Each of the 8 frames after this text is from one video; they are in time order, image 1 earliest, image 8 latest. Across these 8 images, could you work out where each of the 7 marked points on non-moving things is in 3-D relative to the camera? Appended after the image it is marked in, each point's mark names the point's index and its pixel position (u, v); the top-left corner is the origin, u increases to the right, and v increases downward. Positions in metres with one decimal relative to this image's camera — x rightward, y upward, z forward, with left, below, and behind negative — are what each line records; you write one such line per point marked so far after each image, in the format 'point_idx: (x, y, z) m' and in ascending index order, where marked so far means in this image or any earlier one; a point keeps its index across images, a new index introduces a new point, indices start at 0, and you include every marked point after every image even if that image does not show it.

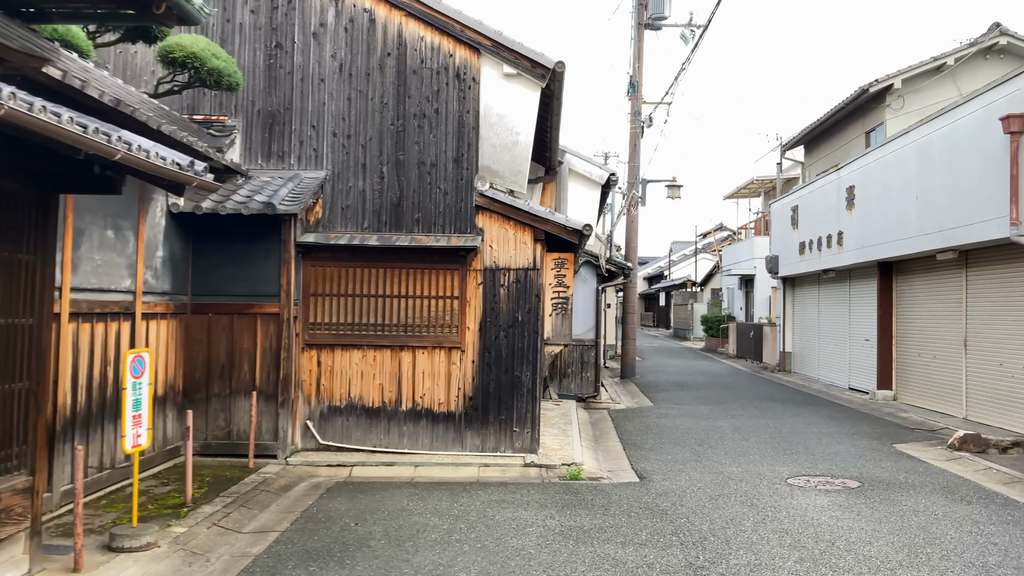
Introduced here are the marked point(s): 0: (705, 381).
0: (+3.6, -1.7, +15.9) m
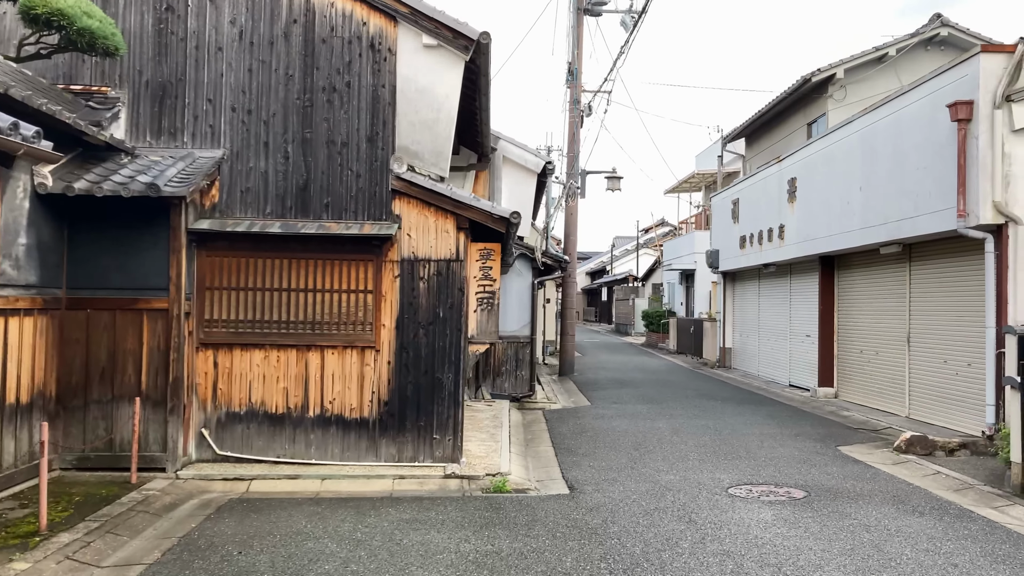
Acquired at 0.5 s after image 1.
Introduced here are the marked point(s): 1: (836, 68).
0: (+2.4, -1.6, +15.5) m
1: (+4.9, +3.3, +12.9) m
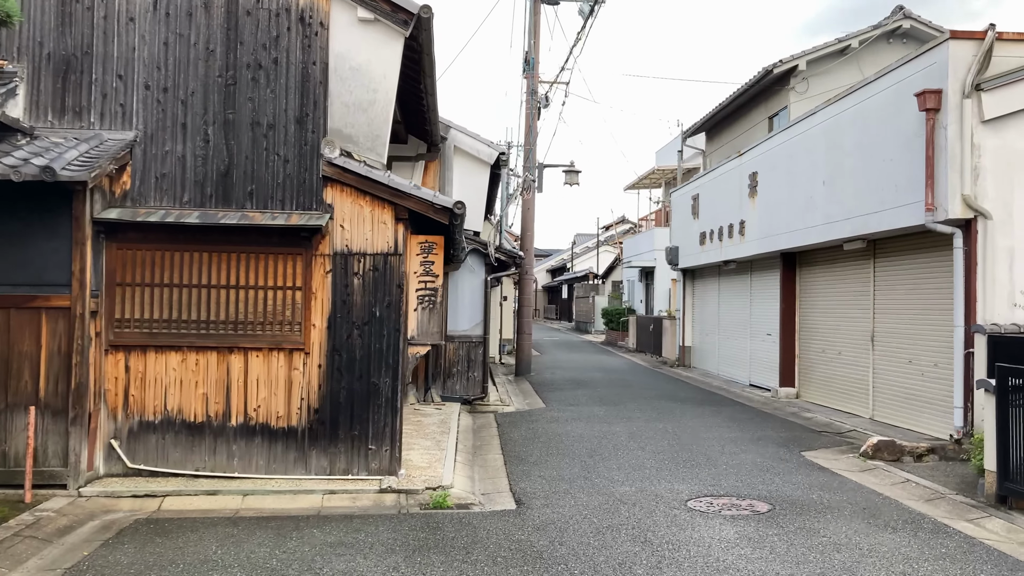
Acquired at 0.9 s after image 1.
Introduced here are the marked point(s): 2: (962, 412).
0: (+1.6, -1.6, +15.0) m
1: (+4.2, +3.4, +12.6) m
2: (+3.9, -1.1, +7.4) m
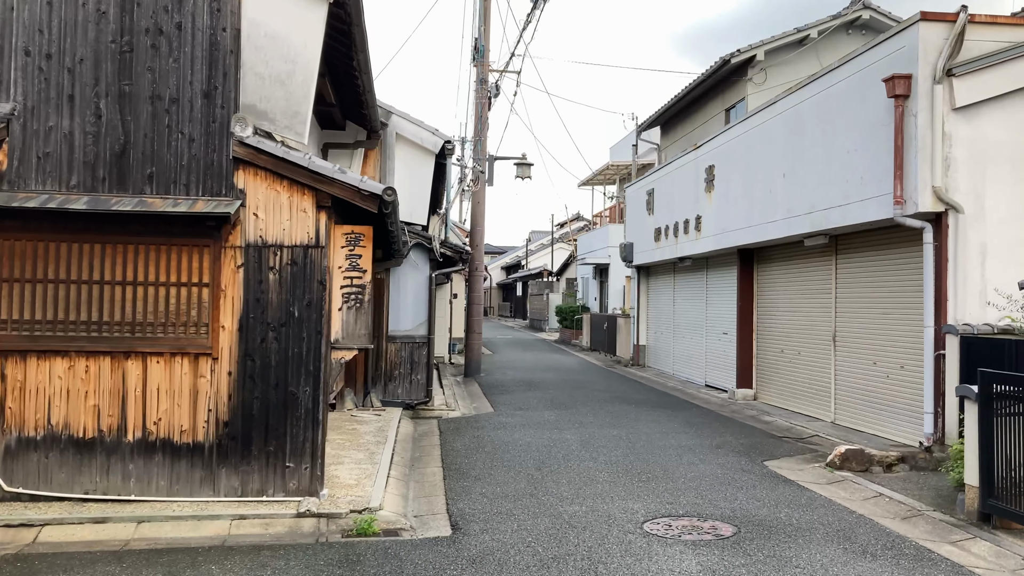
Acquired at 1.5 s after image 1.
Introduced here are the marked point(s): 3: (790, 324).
0: (+0.7, -1.5, +14.5) m
1: (+3.5, +3.4, +12.1) m
2: (+3.4, -1.1, +7.0) m
3: (+3.4, -0.4, +10.5) m
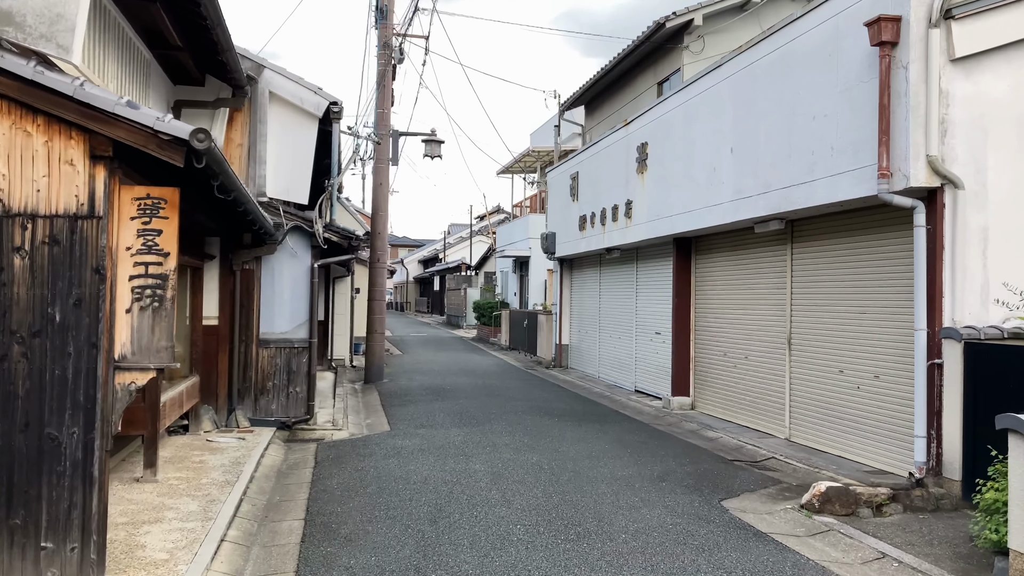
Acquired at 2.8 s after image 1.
0: (-0.7, -1.4, +12.8) m
1: (+2.3, +3.5, +10.7) m
2: (+2.7, -1.0, +5.6) m
3: (+2.4, -0.4, +9.1) m
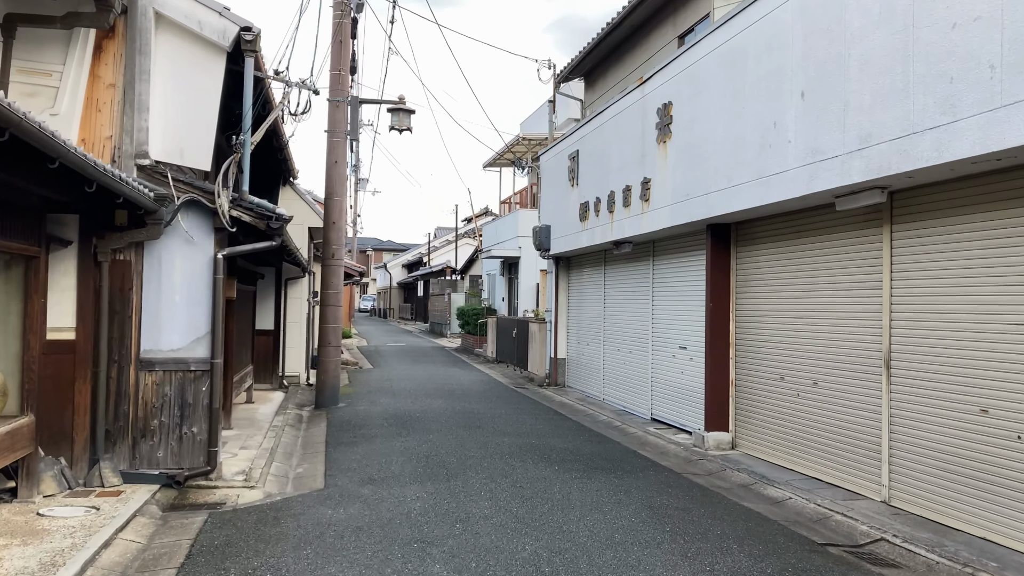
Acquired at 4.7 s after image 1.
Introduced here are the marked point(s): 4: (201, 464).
0: (-0.9, -1.5, +10.4) m
1: (+2.1, +3.5, +8.4) m
2: (+2.6, -1.0, +3.3) m
3: (+2.3, -0.4, +6.7) m
4: (-2.2, -1.2, +6.1) m
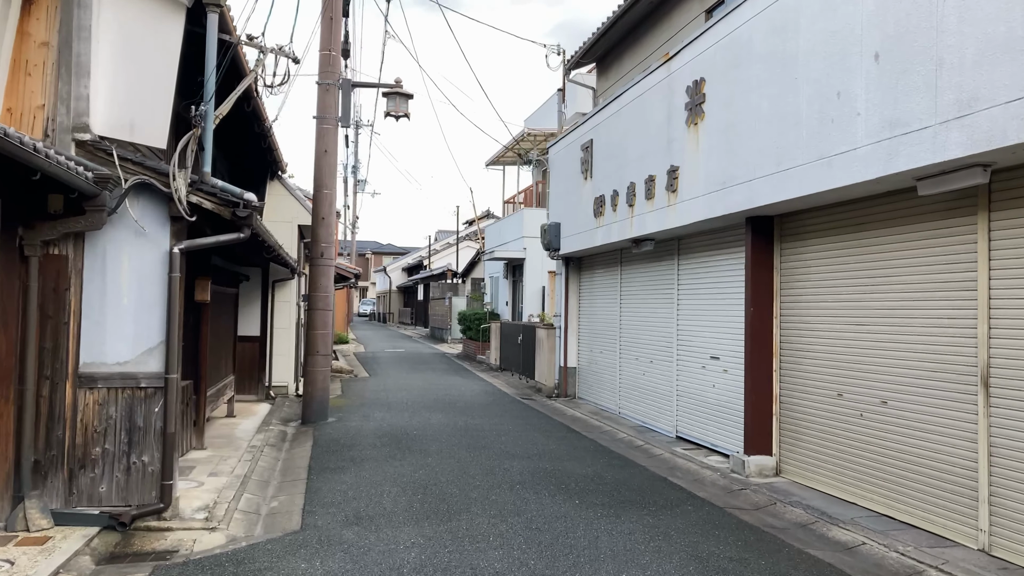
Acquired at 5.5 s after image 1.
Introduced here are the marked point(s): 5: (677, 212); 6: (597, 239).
0: (-0.8, -1.5, +9.4) m
1: (+2.2, +3.4, +7.4) m
2: (+2.7, -1.0, +2.2) m
3: (+2.3, -0.4, +5.7) m
4: (-2.1, -1.2, +5.0) m
5: (+1.5, +0.7, +7.9) m
6: (+1.0, +0.6, +10.2) m
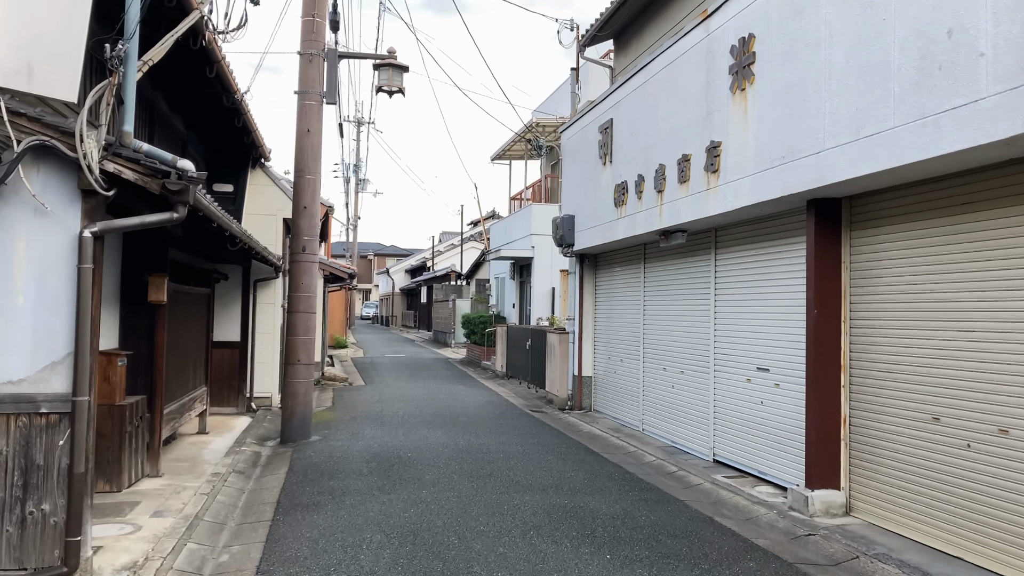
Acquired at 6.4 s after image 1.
0: (-0.7, -1.5, +8.2) m
1: (+2.3, +3.5, +6.2) m
2: (+2.8, -1.0, +1.0) m
3: (+2.4, -0.4, +4.5) m
4: (-2.1, -1.2, +3.8) m
5: (+1.6, +0.7, +6.7) m
6: (+1.1, +0.6, +9.0) m
